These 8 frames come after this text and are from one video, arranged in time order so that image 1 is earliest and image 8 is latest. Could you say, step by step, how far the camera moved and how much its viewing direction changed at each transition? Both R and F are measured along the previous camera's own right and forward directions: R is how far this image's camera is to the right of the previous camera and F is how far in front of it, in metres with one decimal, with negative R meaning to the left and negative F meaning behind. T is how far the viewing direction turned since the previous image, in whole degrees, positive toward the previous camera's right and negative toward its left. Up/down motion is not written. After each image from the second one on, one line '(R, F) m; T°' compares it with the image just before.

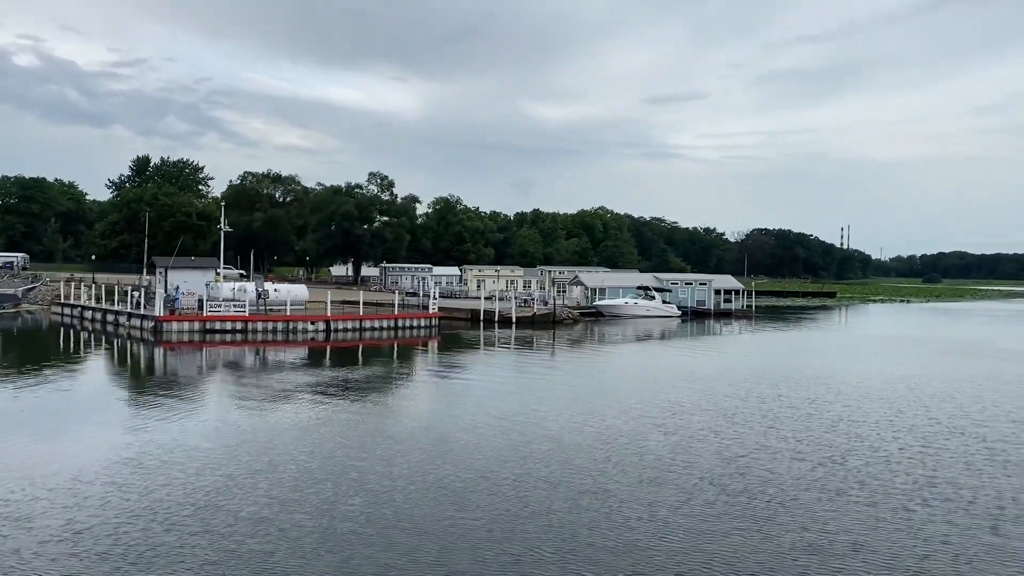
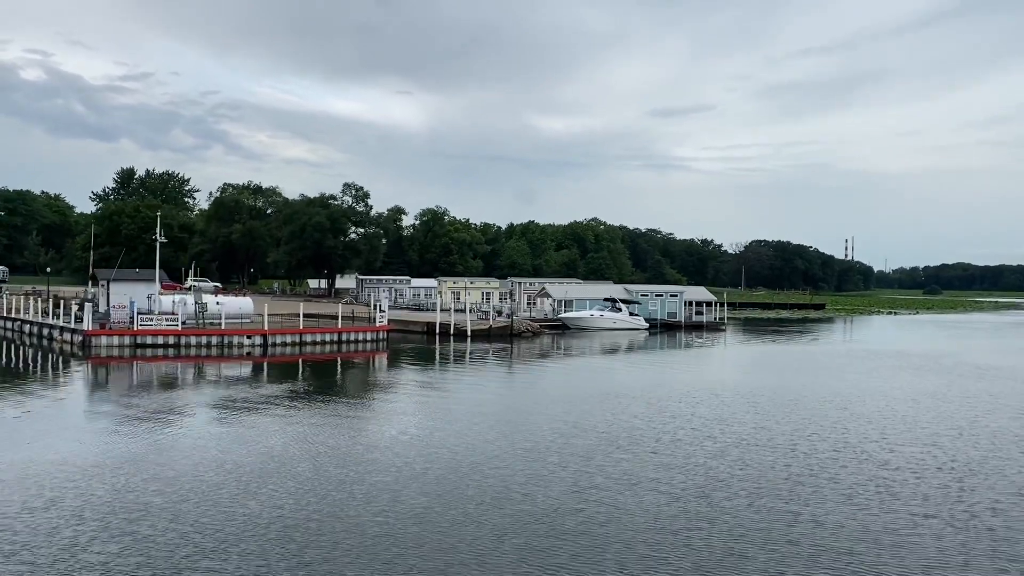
(+3.5, +2.0) m; 0°
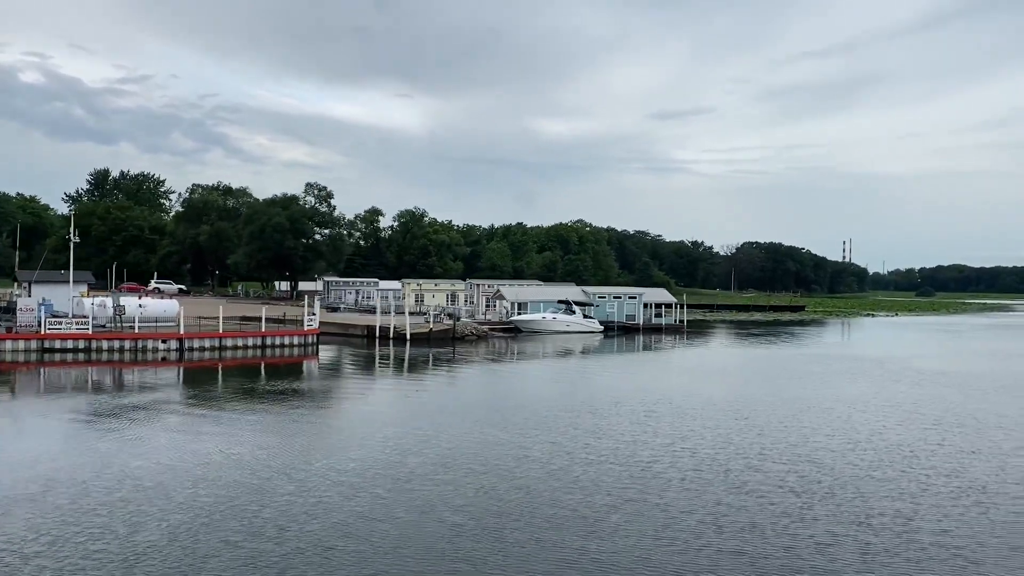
(+4.0, +2.2) m; 0°
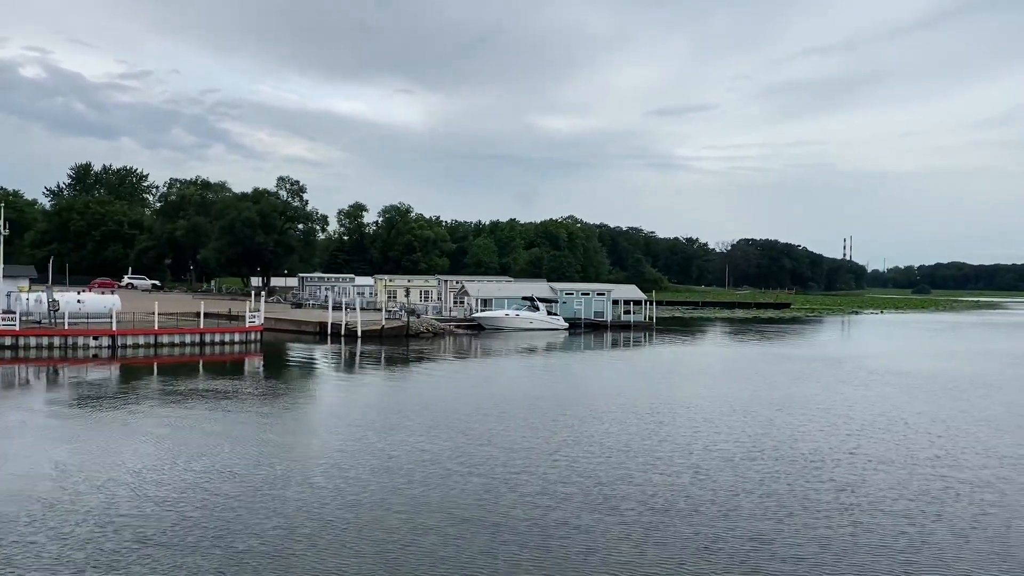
(+3.1, +1.7) m; 0°
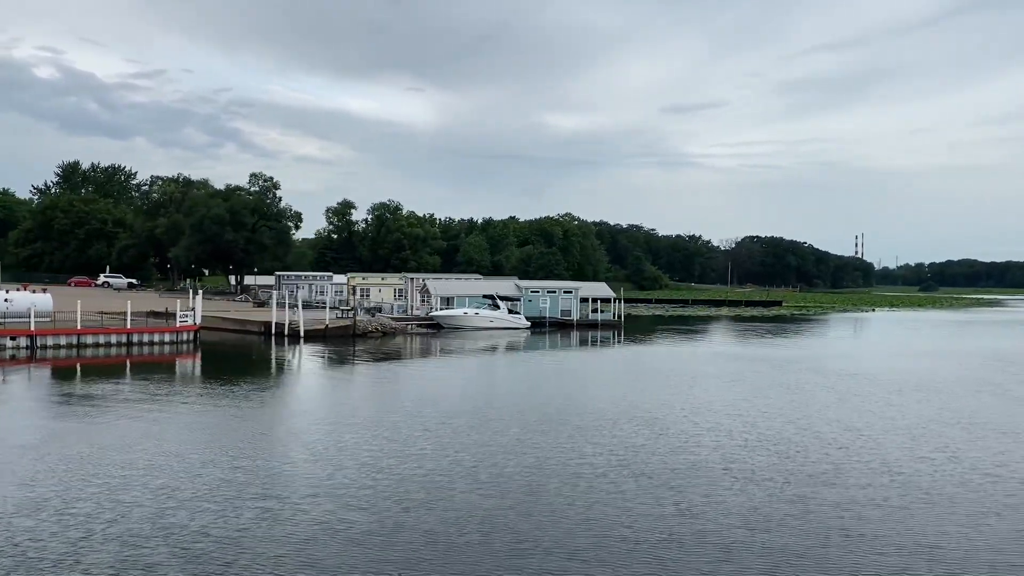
(+3.9, +2.2) m; 0°
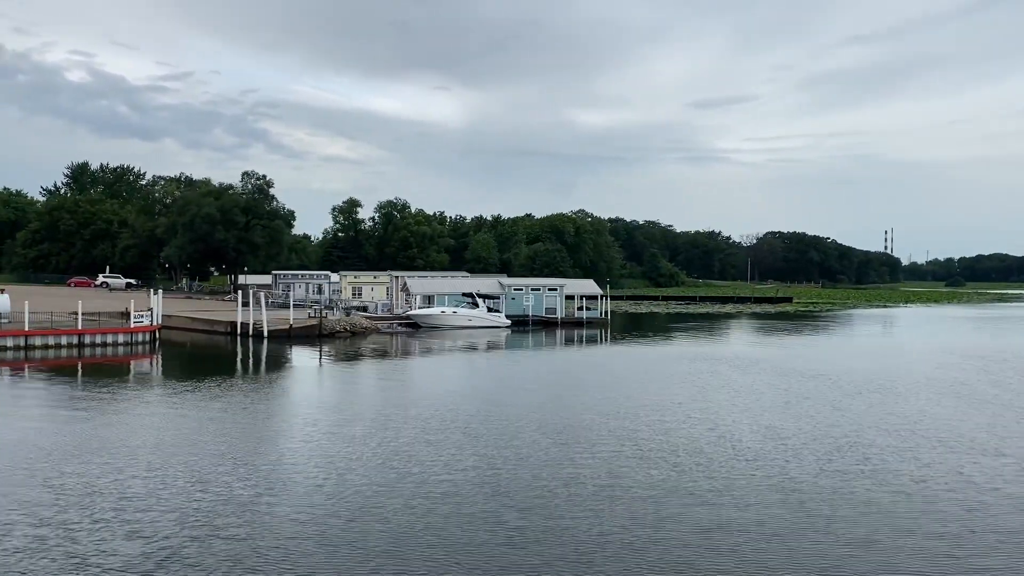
(+3.5, +1.9) m; -2°
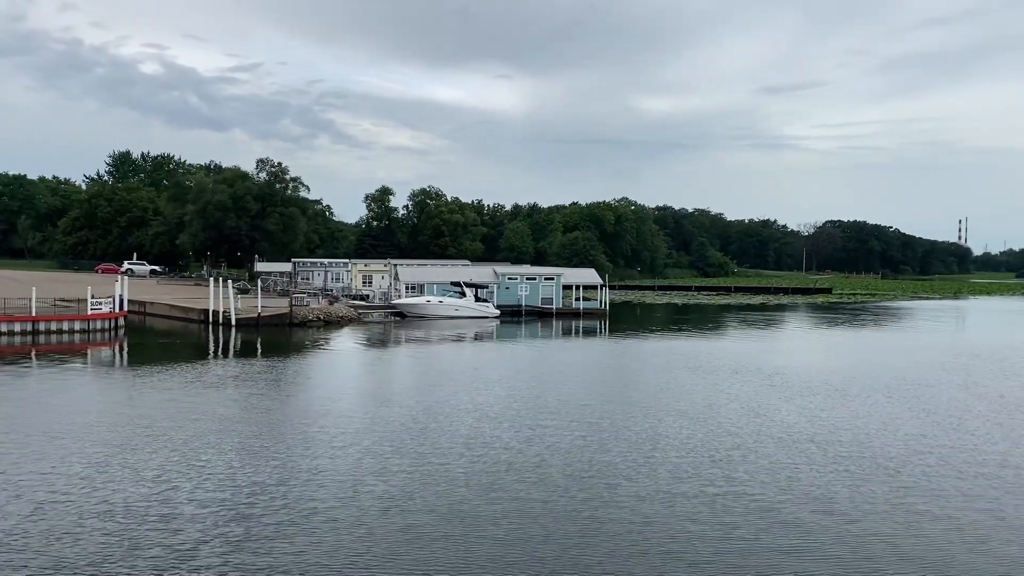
(+5.1, +2.8) m; -4°
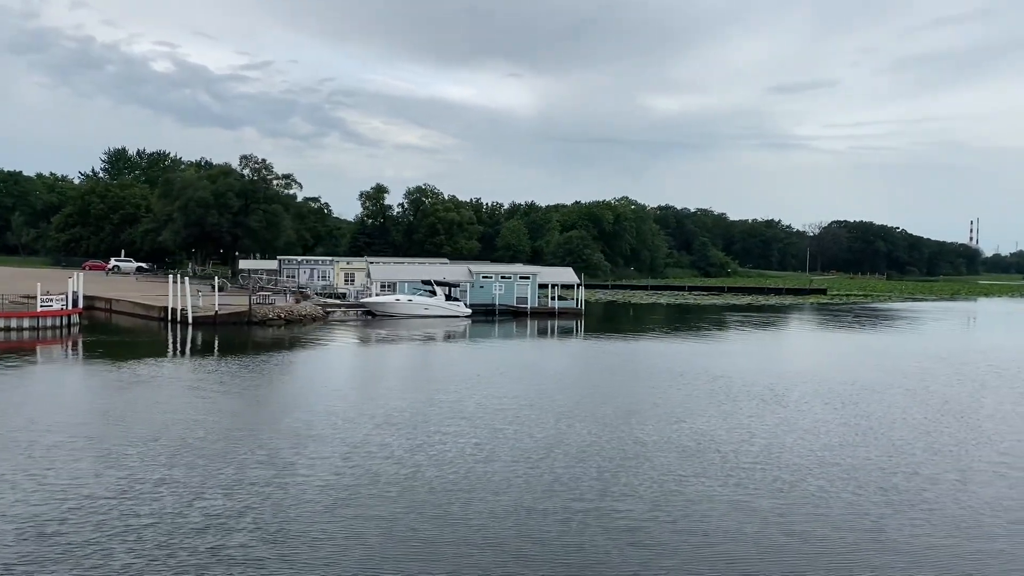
(+2.7, +1.2) m; 0°
